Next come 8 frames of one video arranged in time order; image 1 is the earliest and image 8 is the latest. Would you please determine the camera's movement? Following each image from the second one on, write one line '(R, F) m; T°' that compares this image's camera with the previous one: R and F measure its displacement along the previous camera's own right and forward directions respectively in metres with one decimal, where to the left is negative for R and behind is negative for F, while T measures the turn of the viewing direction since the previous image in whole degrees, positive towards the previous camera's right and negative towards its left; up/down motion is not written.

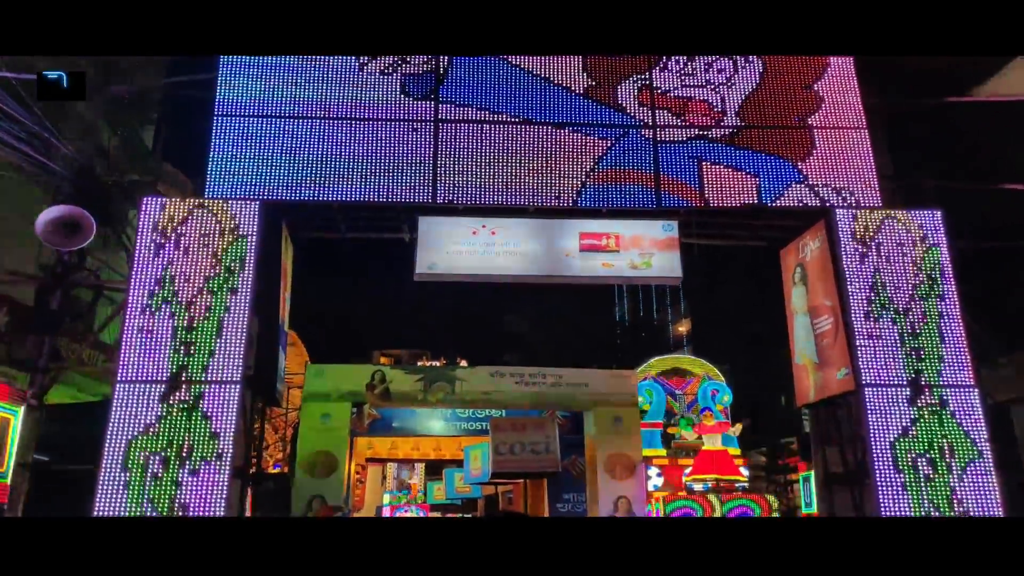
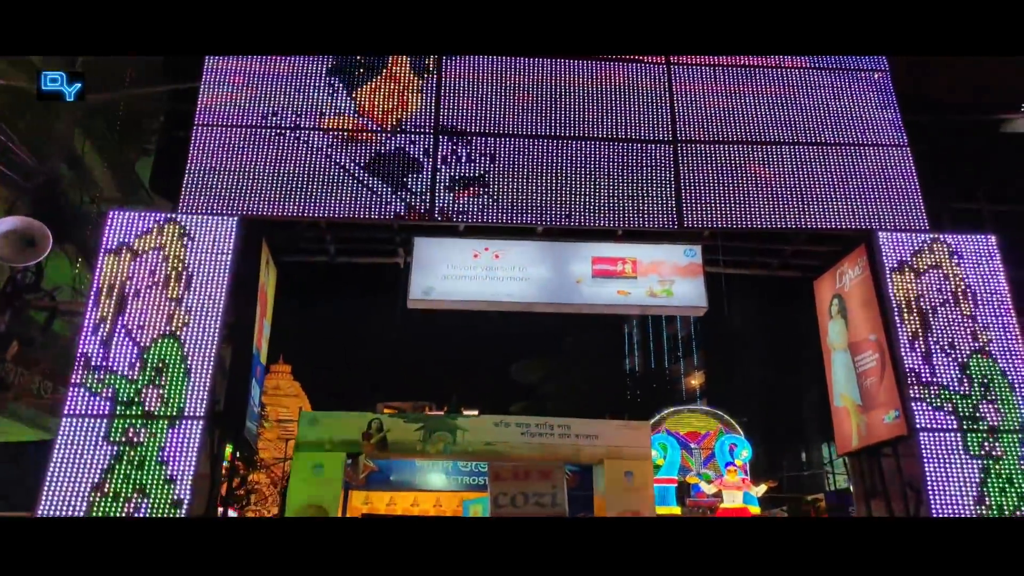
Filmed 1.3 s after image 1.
(0.0, +0.9) m; 0°
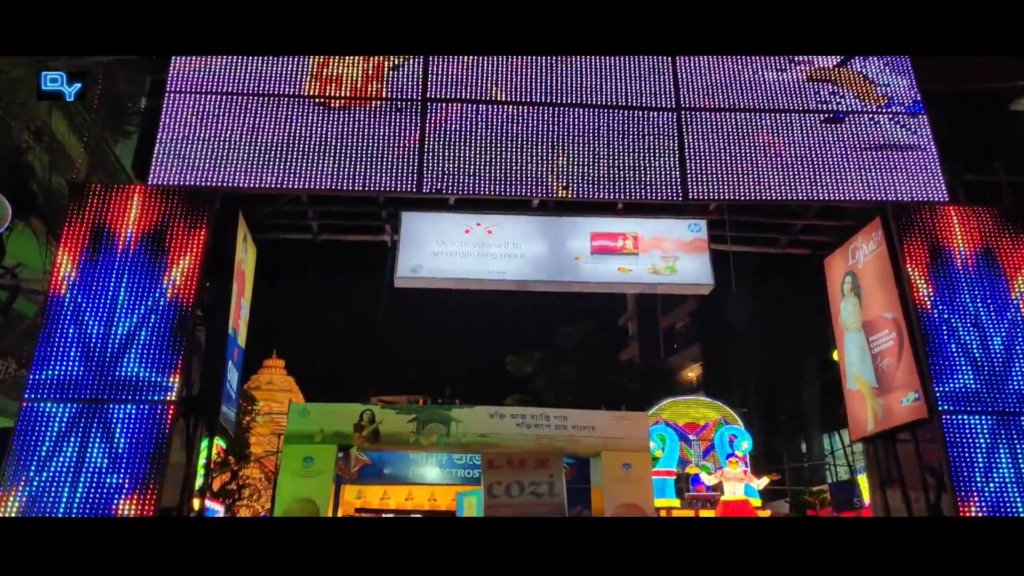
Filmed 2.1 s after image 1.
(0.0, +0.5) m; 0°
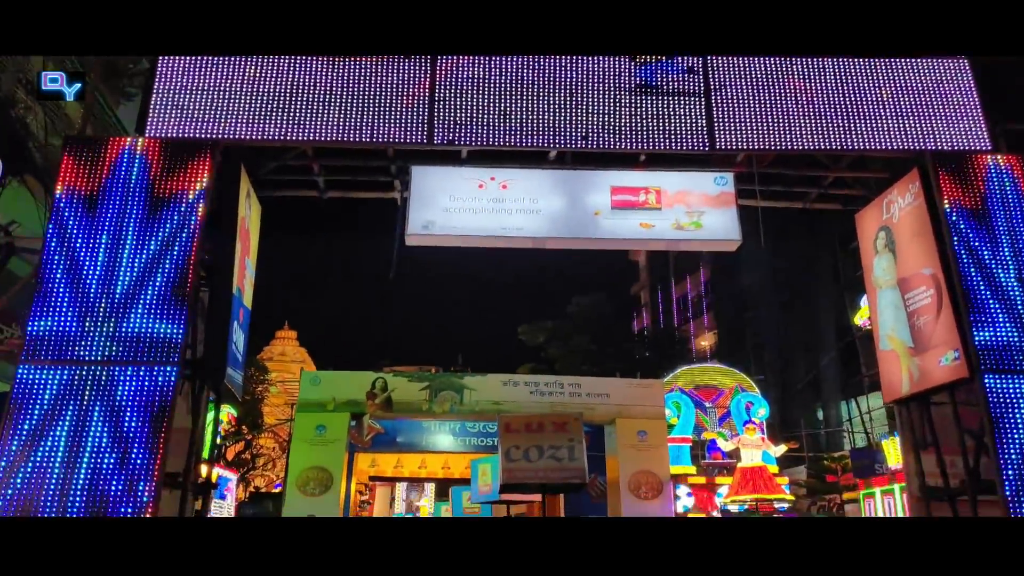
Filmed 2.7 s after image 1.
(0.0, +0.3) m; -1°
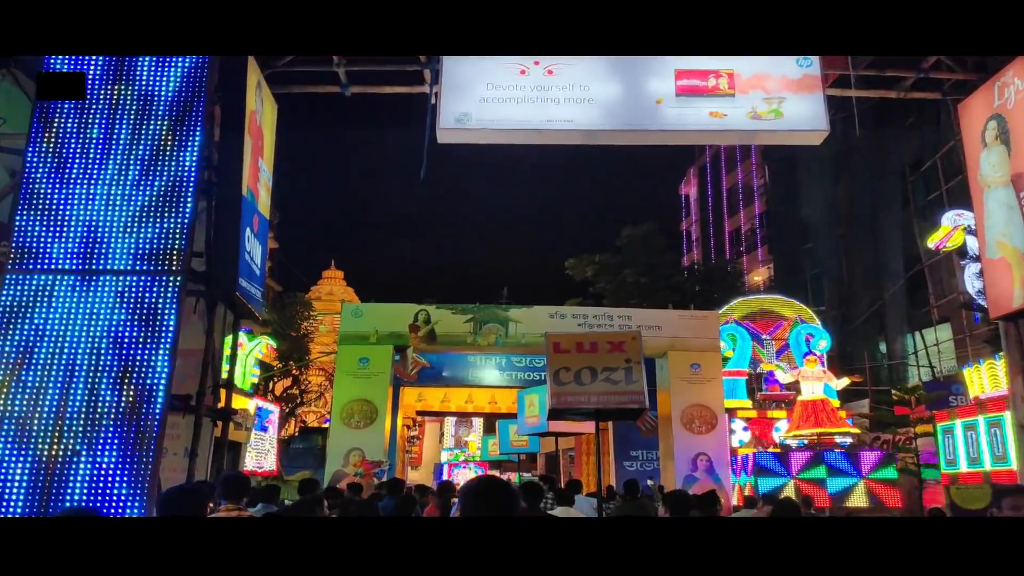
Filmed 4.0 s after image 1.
(0.0, +0.8) m; -3°
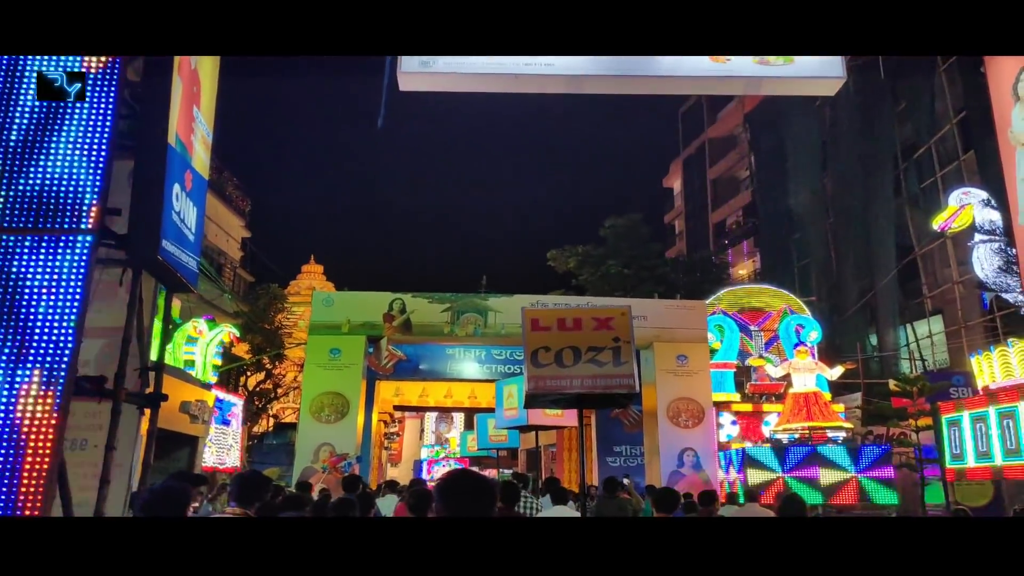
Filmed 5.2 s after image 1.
(+0.1, +0.8) m; +1°
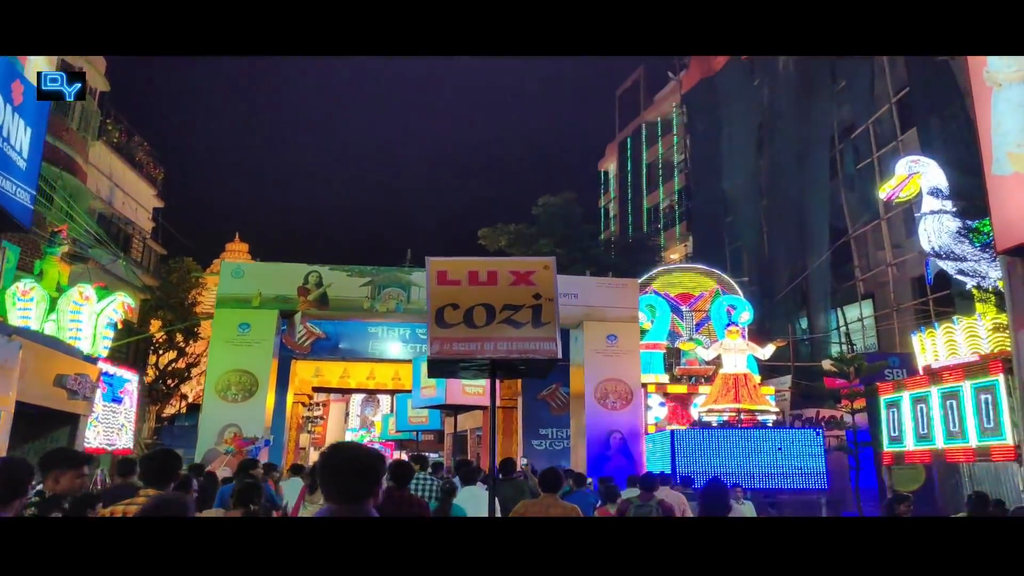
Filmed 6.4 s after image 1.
(+0.2, +0.8) m; +5°
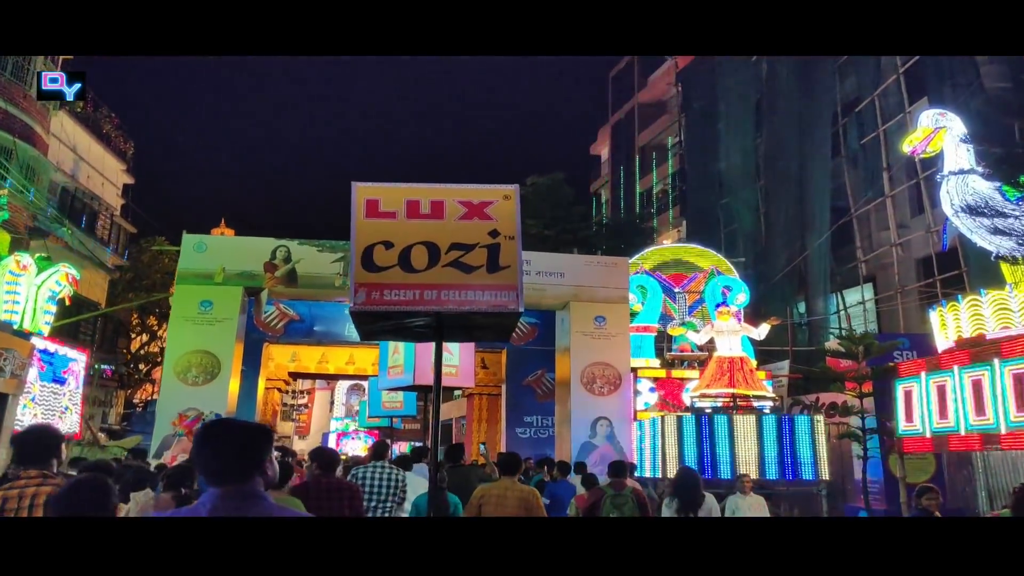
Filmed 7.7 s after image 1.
(+0.2, +1.0) m; +1°
